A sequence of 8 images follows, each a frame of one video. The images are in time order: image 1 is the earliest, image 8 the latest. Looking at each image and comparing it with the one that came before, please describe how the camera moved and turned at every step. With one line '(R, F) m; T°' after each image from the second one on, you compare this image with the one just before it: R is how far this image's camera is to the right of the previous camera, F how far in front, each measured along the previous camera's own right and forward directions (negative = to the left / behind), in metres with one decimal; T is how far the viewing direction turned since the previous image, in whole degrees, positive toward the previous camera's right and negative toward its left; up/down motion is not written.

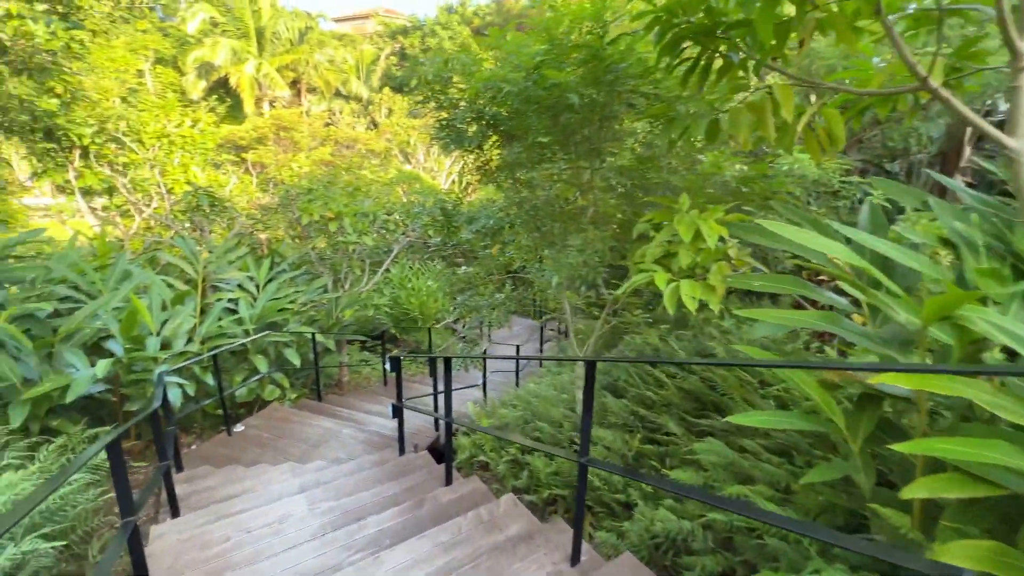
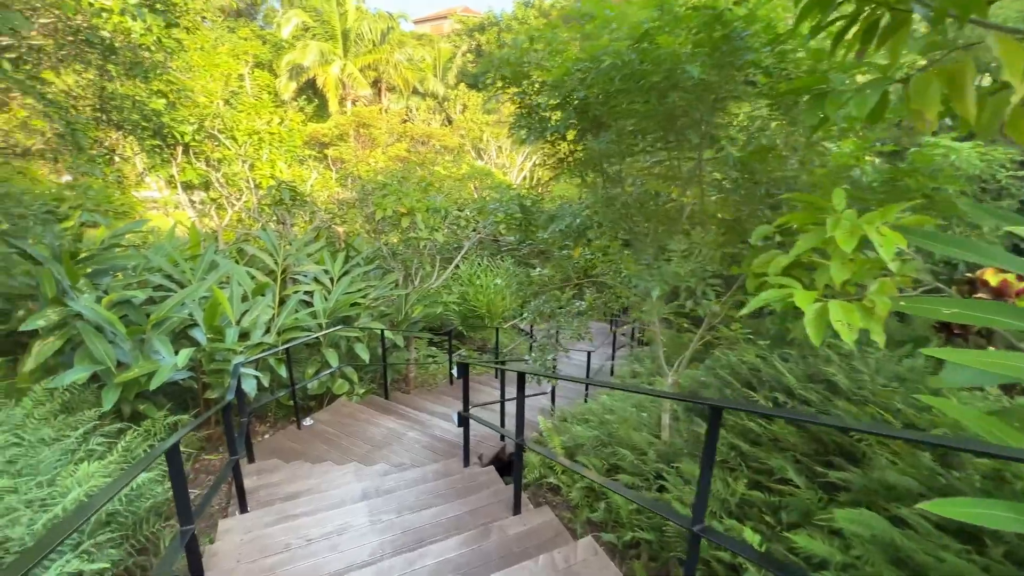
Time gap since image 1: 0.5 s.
(-0.1, +0.3) m; -8°
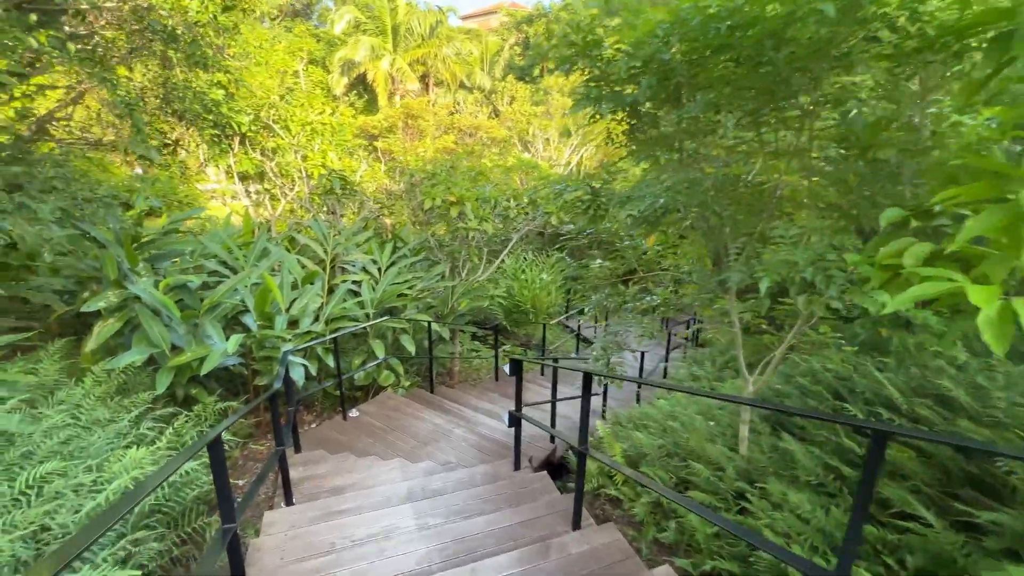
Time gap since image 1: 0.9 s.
(-0.1, +0.2) m; -5°
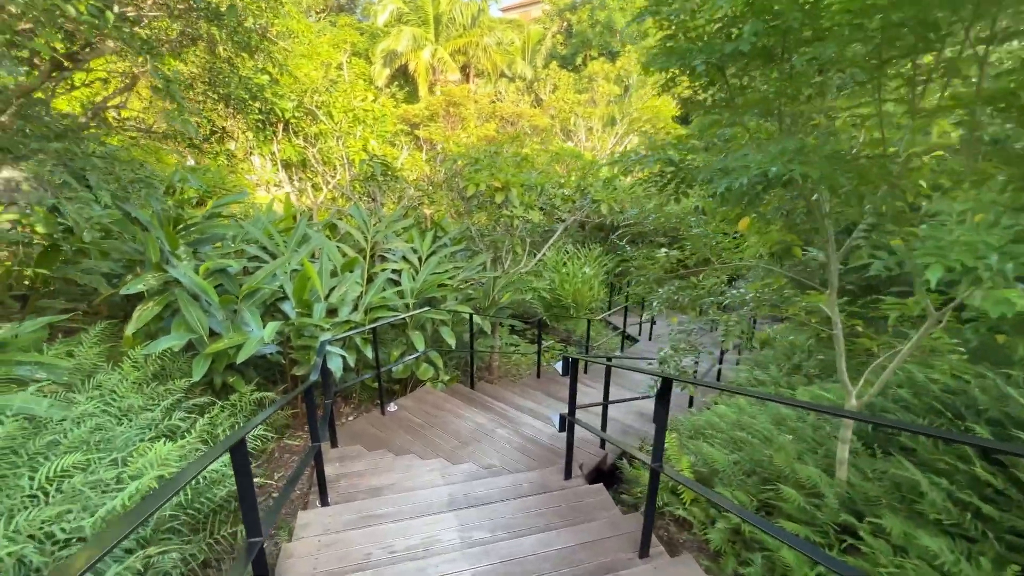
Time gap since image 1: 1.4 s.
(-0.1, +0.3) m; -4°
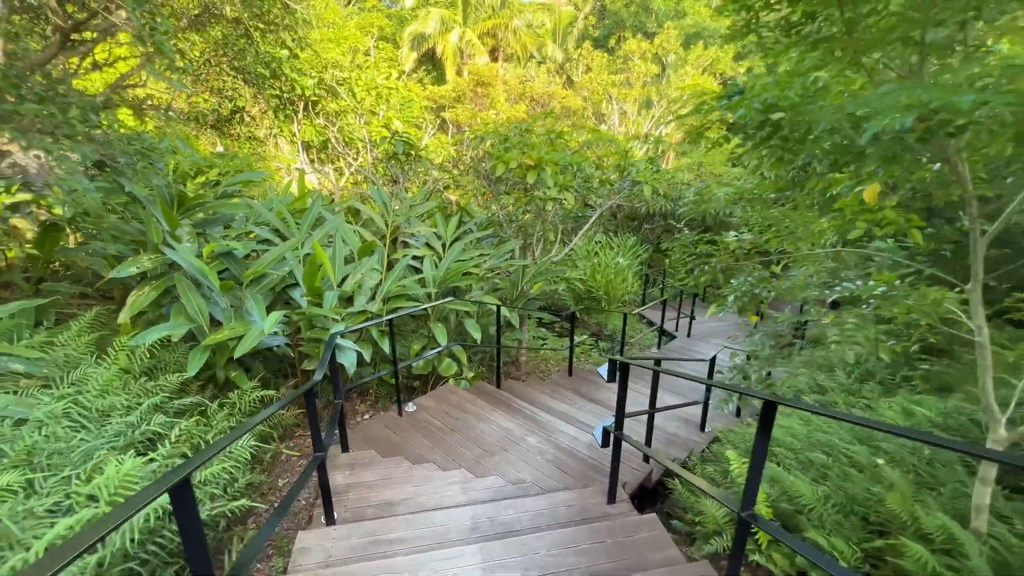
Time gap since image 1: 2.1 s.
(-0.1, +0.4) m; -3°
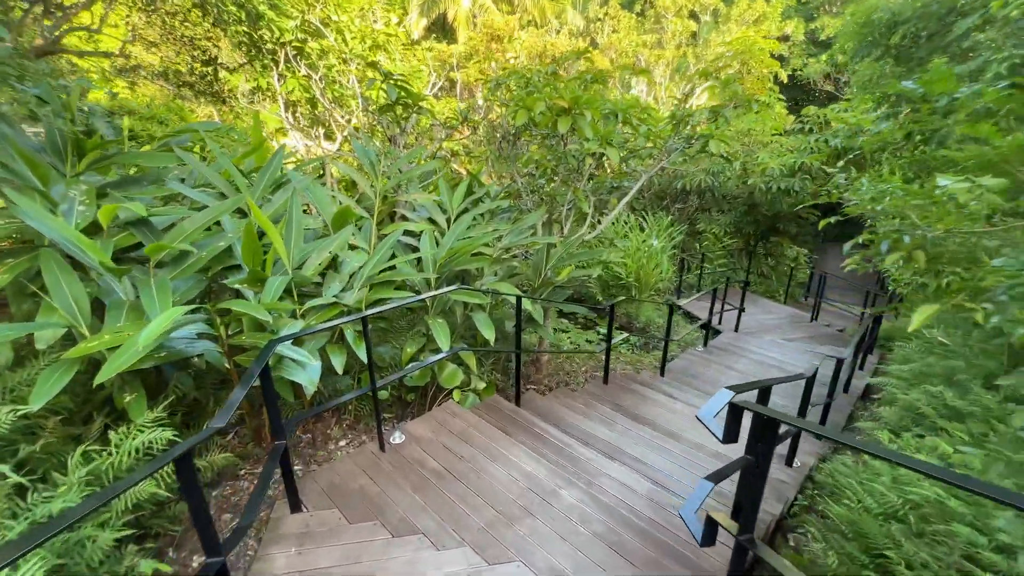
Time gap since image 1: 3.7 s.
(-0.1, +0.9) m; -2°
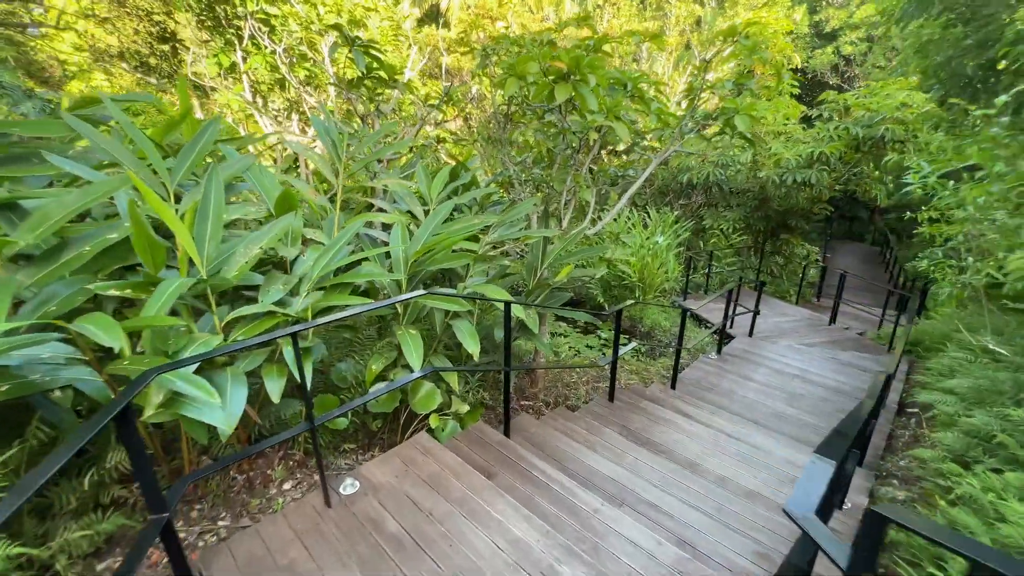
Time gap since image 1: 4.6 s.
(0.0, +0.5) m; 0°
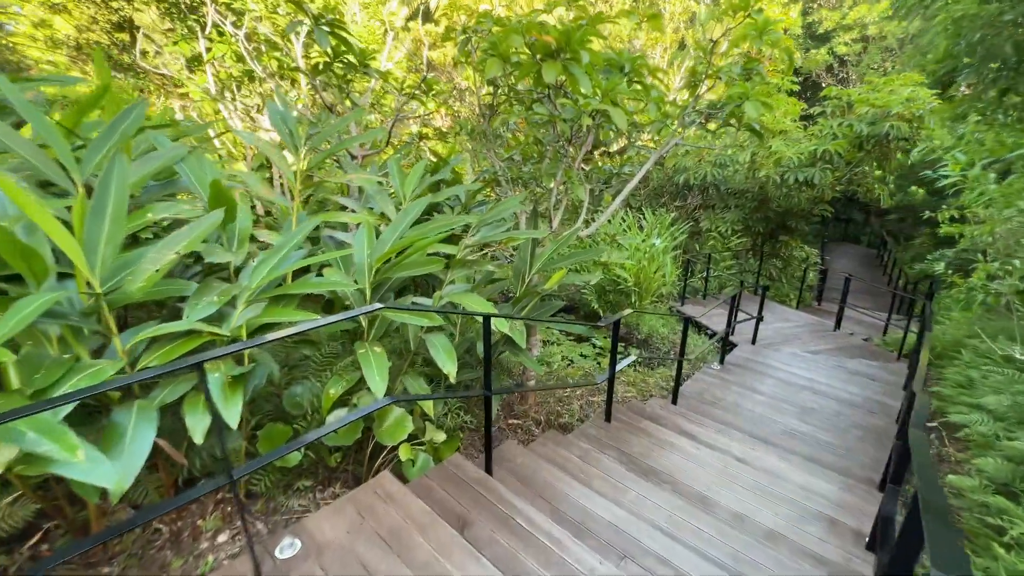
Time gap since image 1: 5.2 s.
(+0.1, +0.3) m; +1°
